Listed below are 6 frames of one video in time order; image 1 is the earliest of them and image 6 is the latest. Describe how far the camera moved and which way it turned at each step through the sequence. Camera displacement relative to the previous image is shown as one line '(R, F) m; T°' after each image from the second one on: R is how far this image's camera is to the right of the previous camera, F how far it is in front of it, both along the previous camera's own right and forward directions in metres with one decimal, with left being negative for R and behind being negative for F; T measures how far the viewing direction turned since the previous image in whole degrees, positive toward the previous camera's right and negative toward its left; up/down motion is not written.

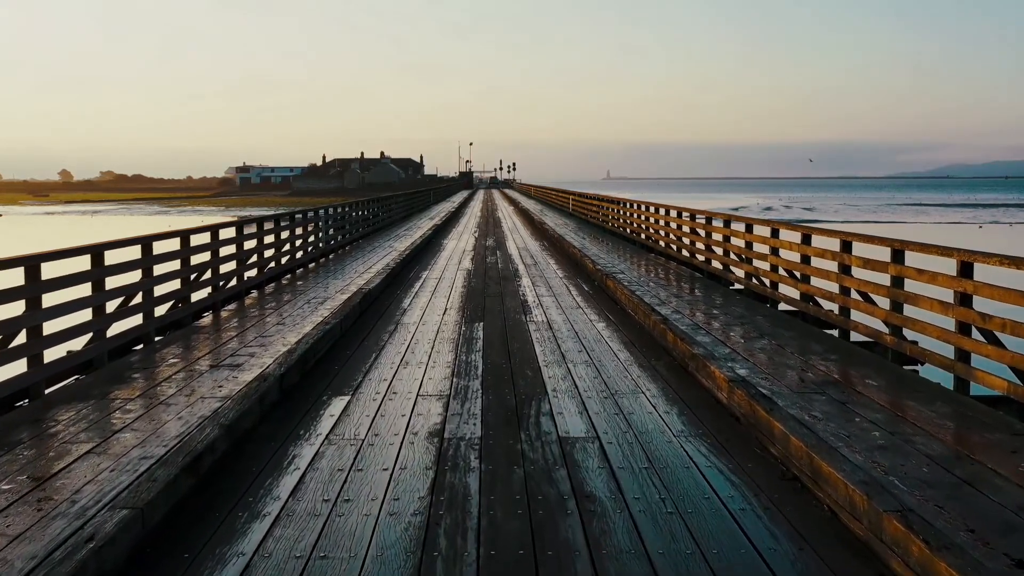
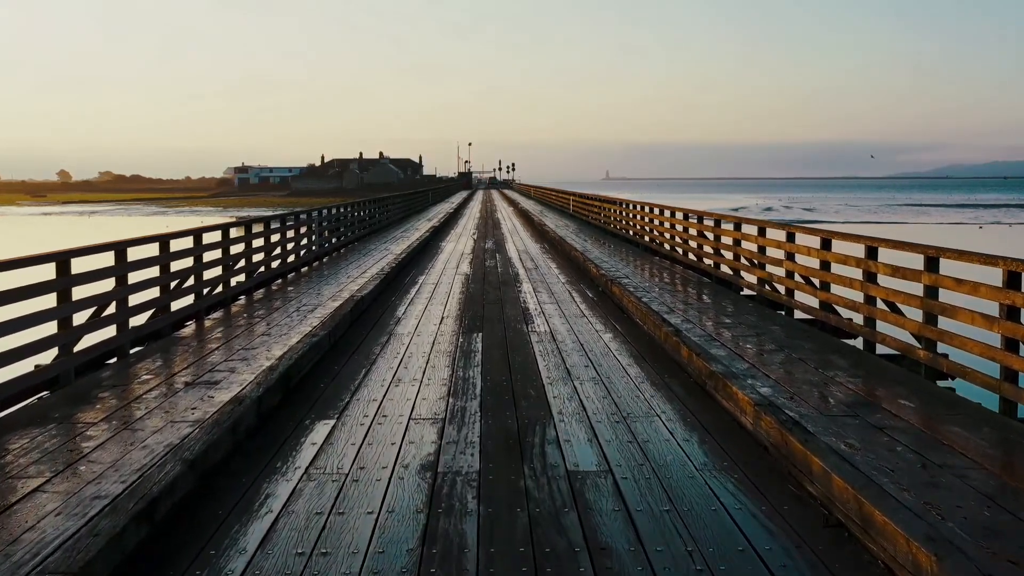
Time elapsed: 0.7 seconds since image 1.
(0.0, +0.5) m; 0°
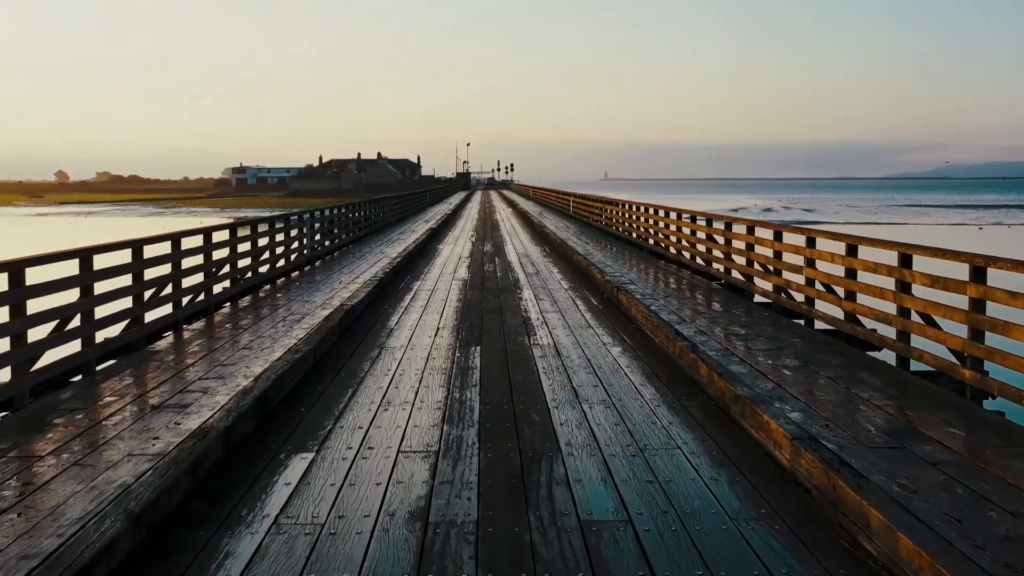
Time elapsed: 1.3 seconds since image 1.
(0.0, +0.5) m; 0°
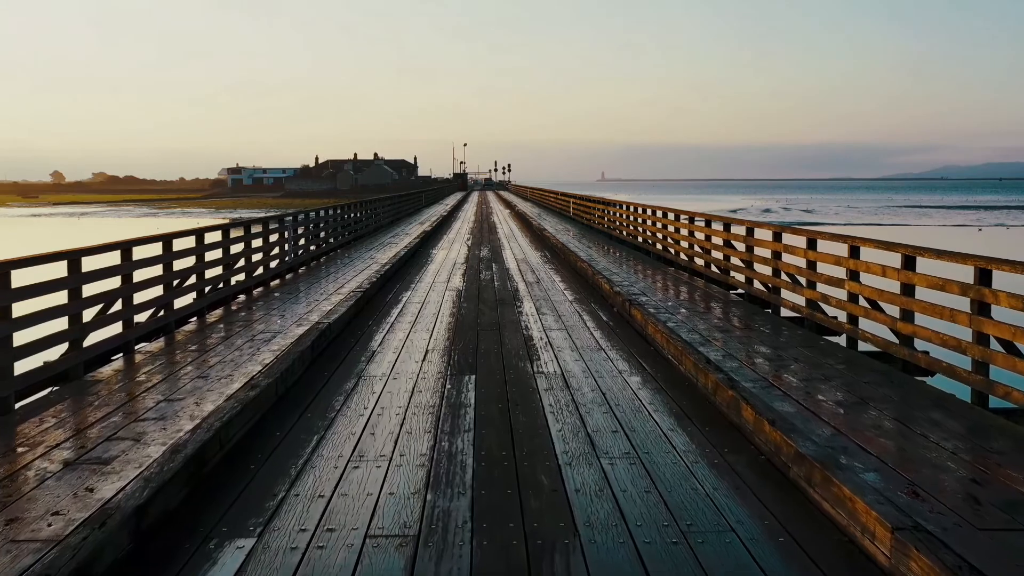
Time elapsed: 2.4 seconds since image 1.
(0.0, +1.0) m; 0°
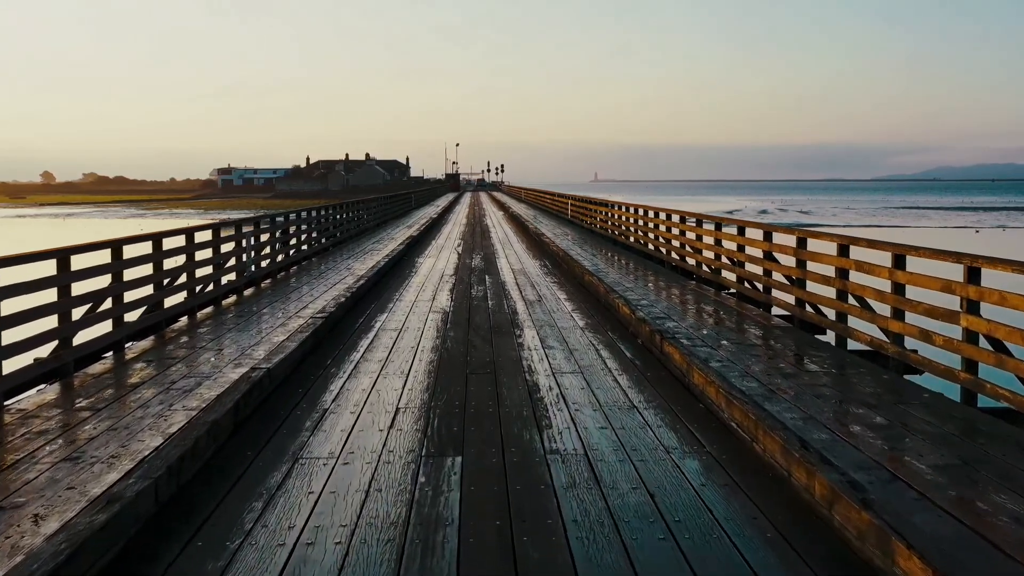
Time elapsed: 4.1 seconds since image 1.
(0.0, +1.7) m; 0°
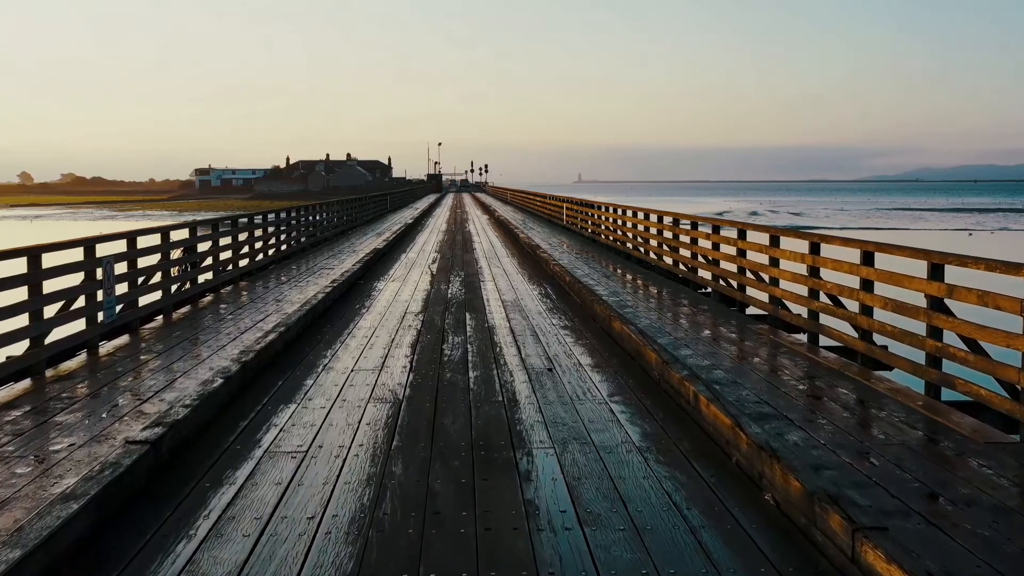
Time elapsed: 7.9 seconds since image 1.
(-0.1, +3.4) m; +1°
